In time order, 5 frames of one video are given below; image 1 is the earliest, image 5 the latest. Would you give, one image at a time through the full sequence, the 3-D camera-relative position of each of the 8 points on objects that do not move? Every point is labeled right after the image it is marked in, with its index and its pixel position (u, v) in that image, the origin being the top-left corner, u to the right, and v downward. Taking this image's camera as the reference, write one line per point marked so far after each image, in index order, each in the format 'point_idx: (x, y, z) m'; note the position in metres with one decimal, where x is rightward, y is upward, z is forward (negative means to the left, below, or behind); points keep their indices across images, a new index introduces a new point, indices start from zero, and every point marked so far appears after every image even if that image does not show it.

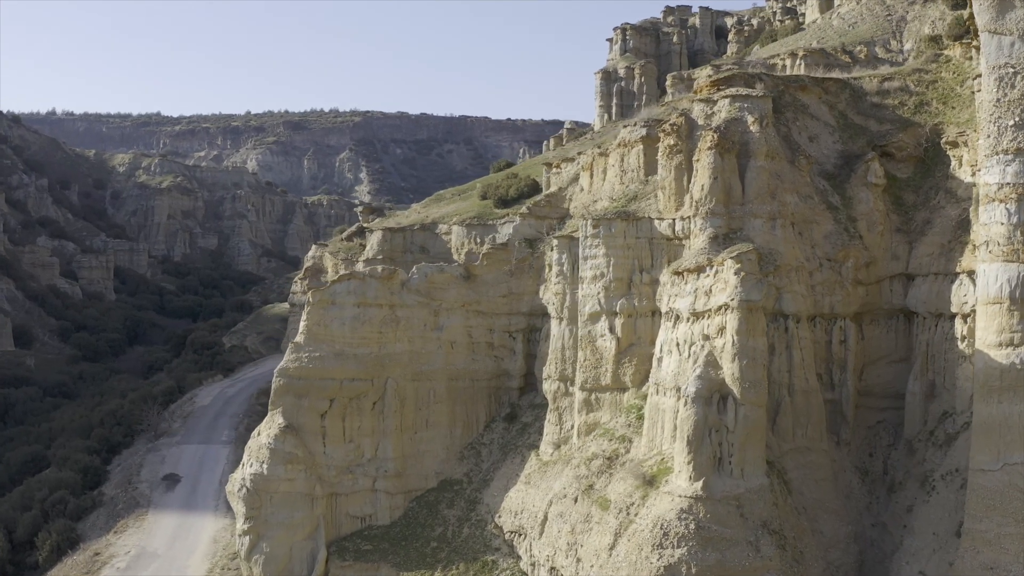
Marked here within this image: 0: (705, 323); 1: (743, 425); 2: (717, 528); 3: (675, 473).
0: (+3.6, -0.6, +19.0) m
1: (+4.0, -2.3, +17.8) m
2: (+3.5, -4.0, +17.3) m
3: (+2.9, -3.2, +18.1) m
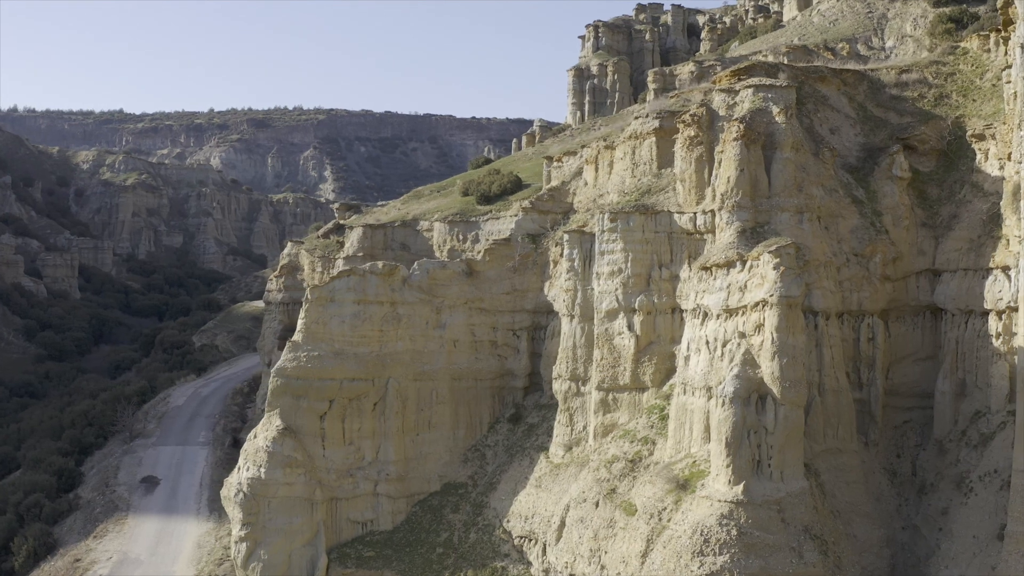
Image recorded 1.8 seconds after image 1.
0: (+4.0, -0.6, +18.2) m
1: (+4.5, -2.3, +17.1) m
2: (+4.0, -3.9, +16.6) m
3: (+3.3, -3.1, +17.3) m
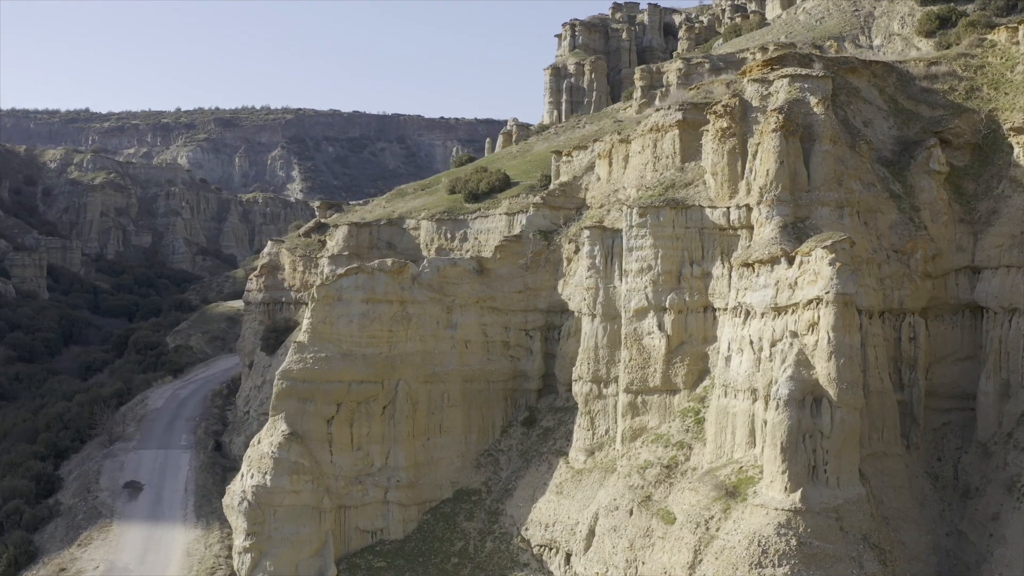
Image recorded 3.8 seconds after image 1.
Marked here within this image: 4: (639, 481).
0: (+4.6, -0.5, +17.3) m
1: (+5.1, -2.2, +16.2) m
2: (+4.6, -3.9, +15.7) m
3: (+4.0, -3.1, +16.4) m
4: (+2.4, -3.7, +19.8) m
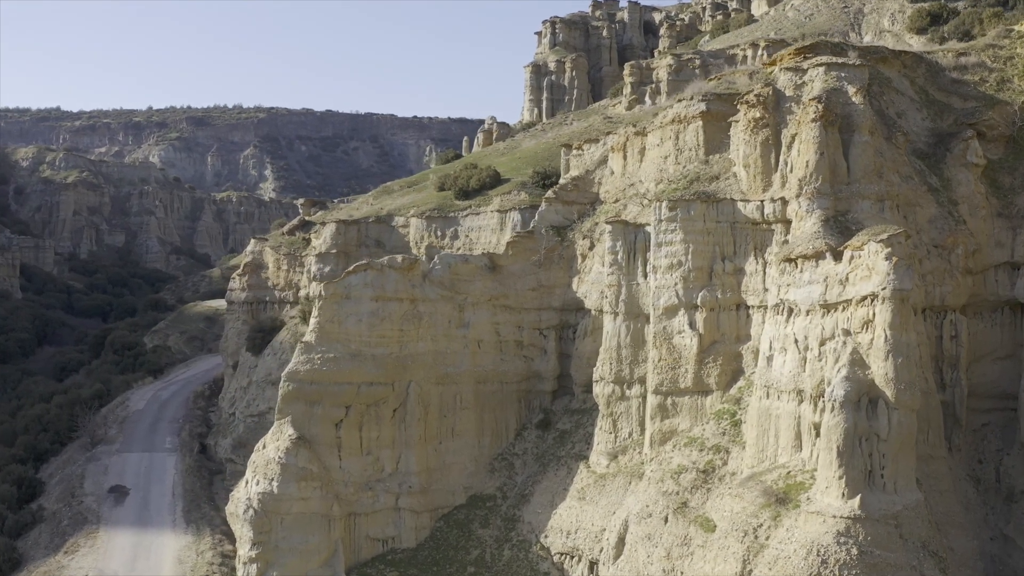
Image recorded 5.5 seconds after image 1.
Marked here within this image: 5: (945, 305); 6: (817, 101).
0: (+5.2, -0.5, +16.5) m
1: (+5.7, -2.2, +15.4) m
2: (+5.2, -3.8, +14.9) m
3: (+4.6, -3.0, +15.6) m
4: (+2.9, -3.6, +18.9) m
5: (+8.1, -0.3, +19.4) m
6: (+5.6, +3.5, +19.3) m
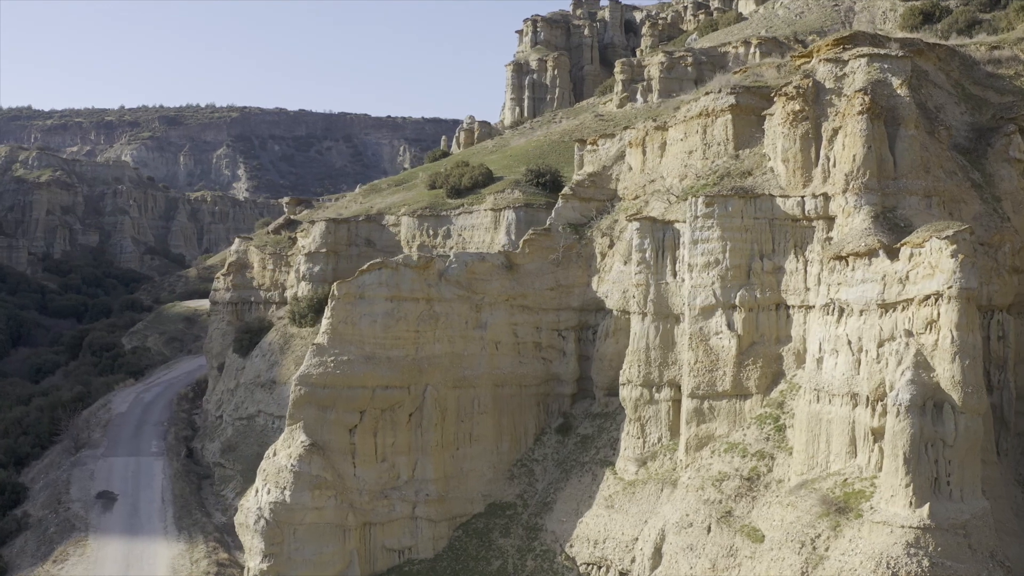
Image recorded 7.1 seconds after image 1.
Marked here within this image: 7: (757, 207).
0: (+5.8, -0.4, +15.8) m
1: (+6.4, -2.1, +14.7) m
2: (+5.9, -3.8, +14.1) m
3: (+5.3, -3.0, +14.8) m
4: (+3.5, -3.6, +18.1) m
5: (+8.7, -0.3, +18.8) m
6: (+6.2, +3.5, +18.5) m
7: (+4.6, +1.5, +19.6) m
